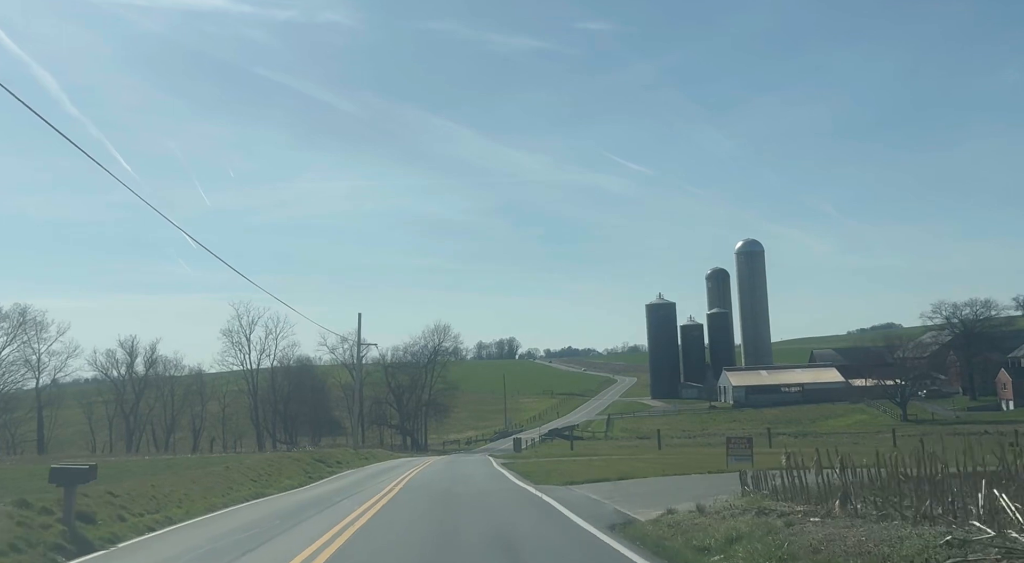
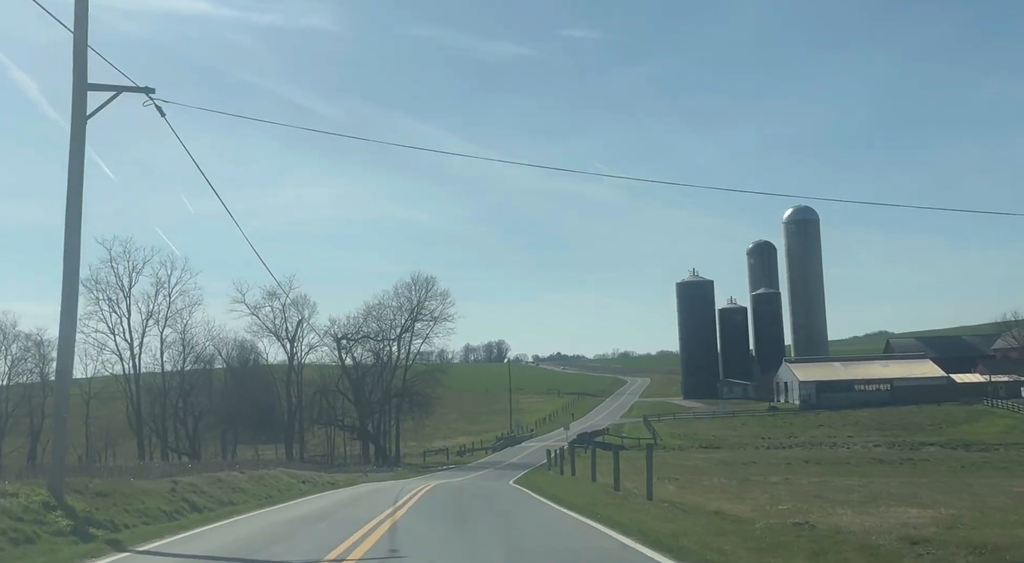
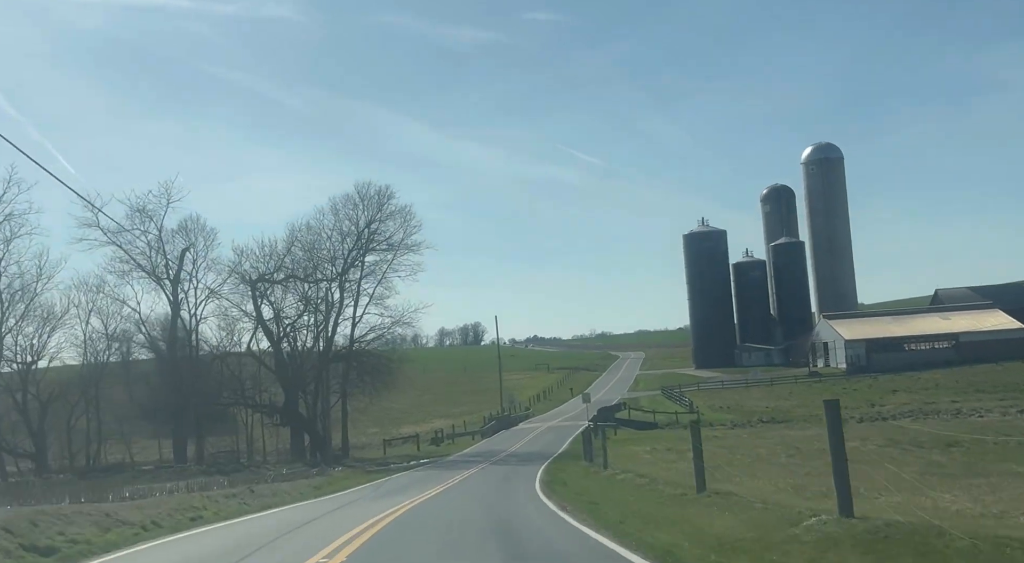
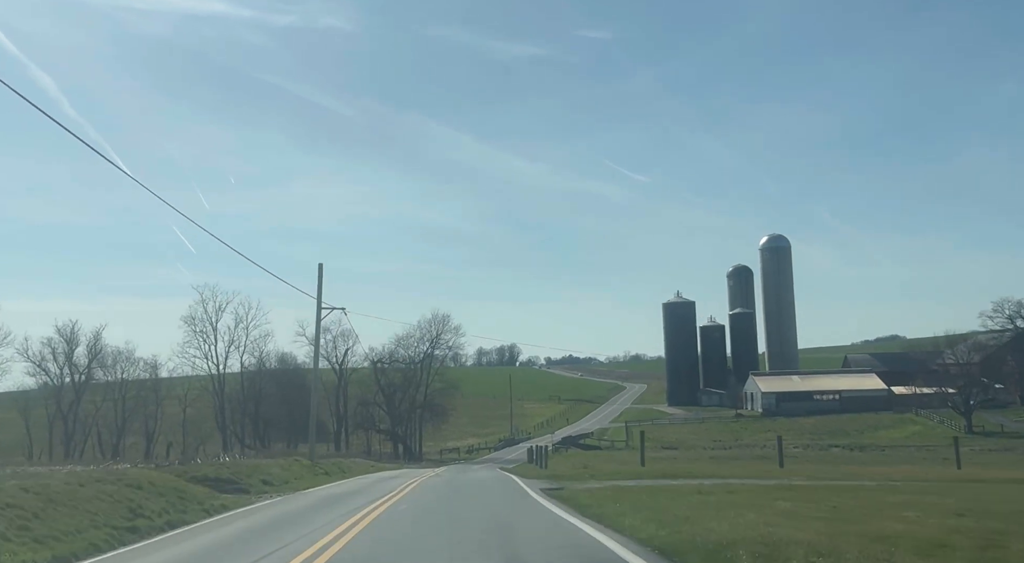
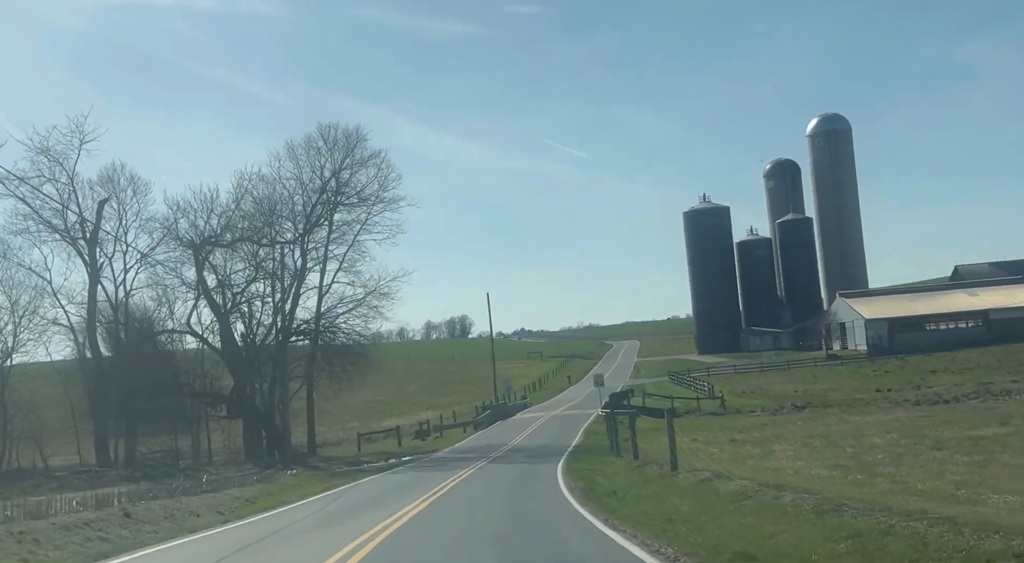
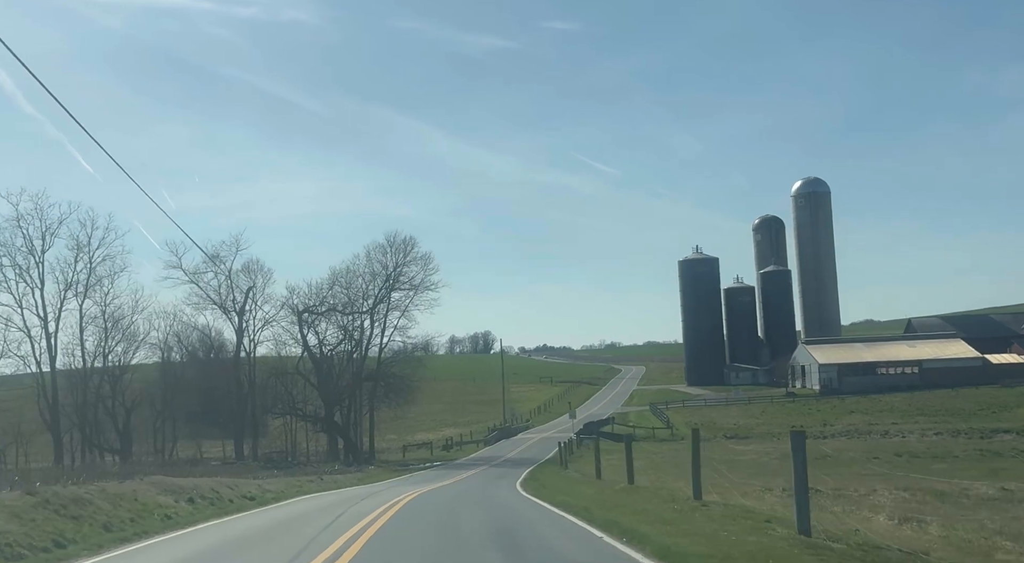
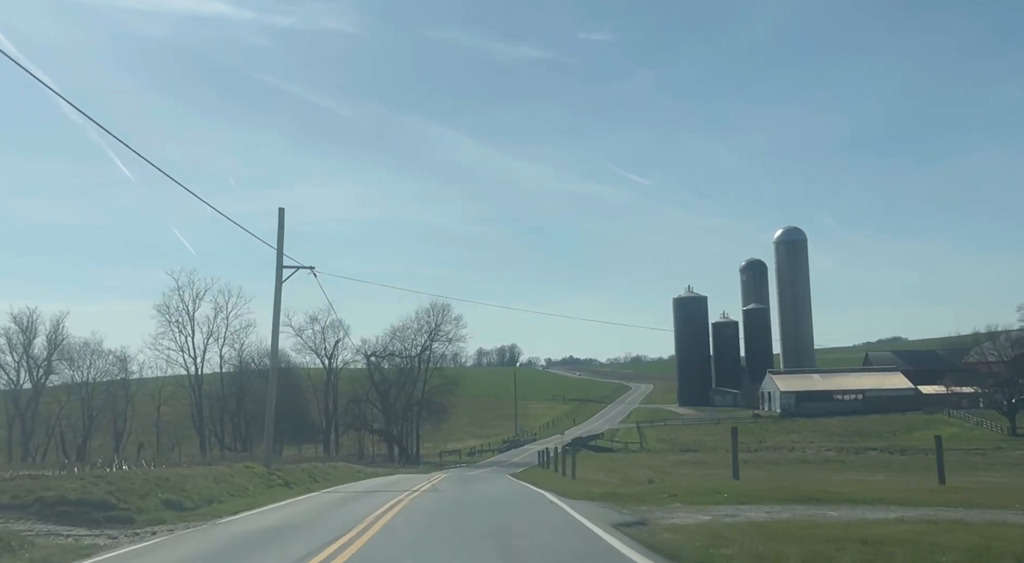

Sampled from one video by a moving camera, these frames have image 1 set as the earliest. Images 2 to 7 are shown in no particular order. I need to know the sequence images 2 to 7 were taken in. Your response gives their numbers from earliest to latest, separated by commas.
4, 7, 2, 6, 3, 5
